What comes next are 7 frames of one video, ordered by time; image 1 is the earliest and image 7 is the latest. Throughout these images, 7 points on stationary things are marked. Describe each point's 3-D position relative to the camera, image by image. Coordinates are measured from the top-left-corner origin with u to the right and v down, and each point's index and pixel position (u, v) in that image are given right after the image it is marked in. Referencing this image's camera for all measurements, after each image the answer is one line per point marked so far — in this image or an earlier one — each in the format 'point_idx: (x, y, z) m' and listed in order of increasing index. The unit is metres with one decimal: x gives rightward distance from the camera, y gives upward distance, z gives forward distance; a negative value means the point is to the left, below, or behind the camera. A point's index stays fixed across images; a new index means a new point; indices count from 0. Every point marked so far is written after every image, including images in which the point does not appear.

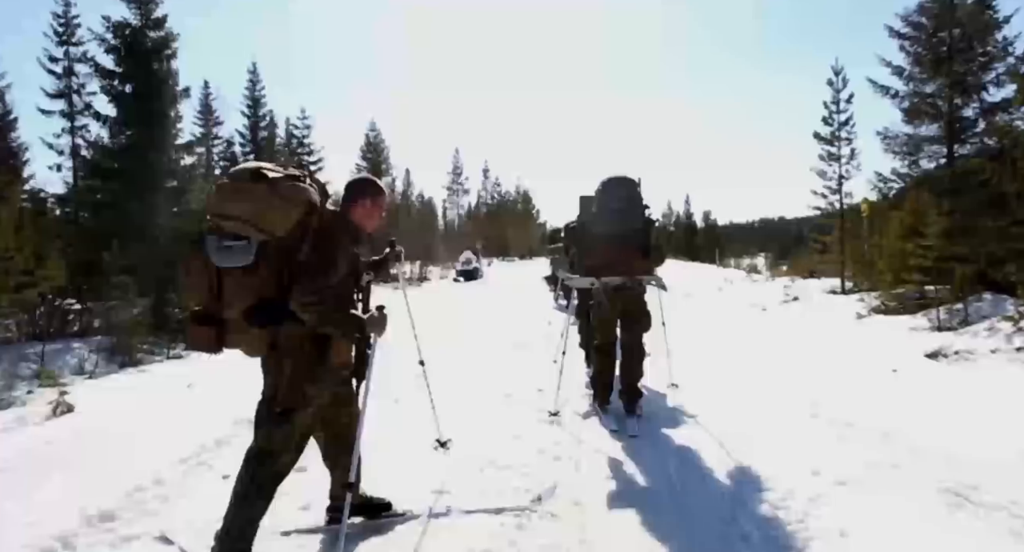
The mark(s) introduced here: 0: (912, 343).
0: (+7.1, -1.2, +10.4) m
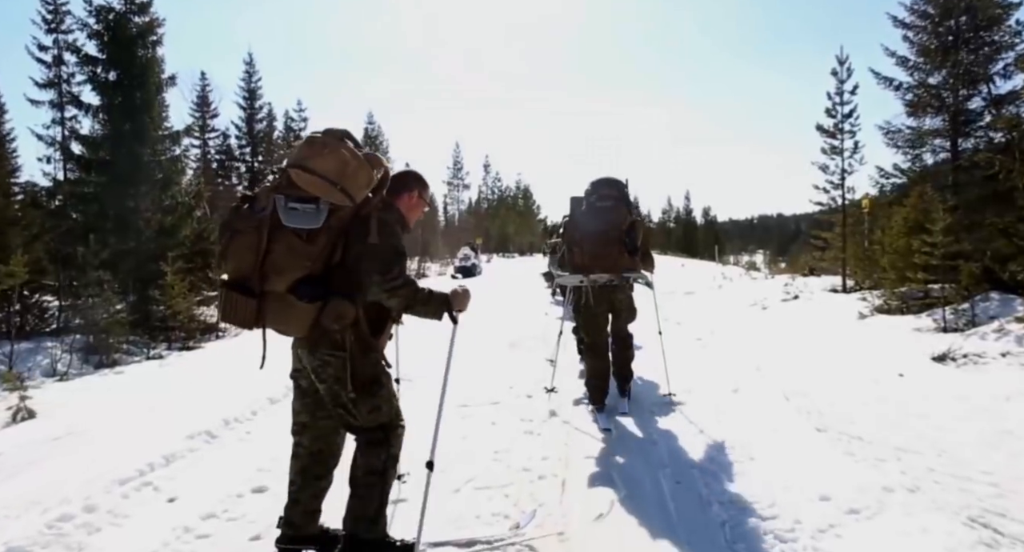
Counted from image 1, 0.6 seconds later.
0: (+6.9, -1.2, +10.0) m
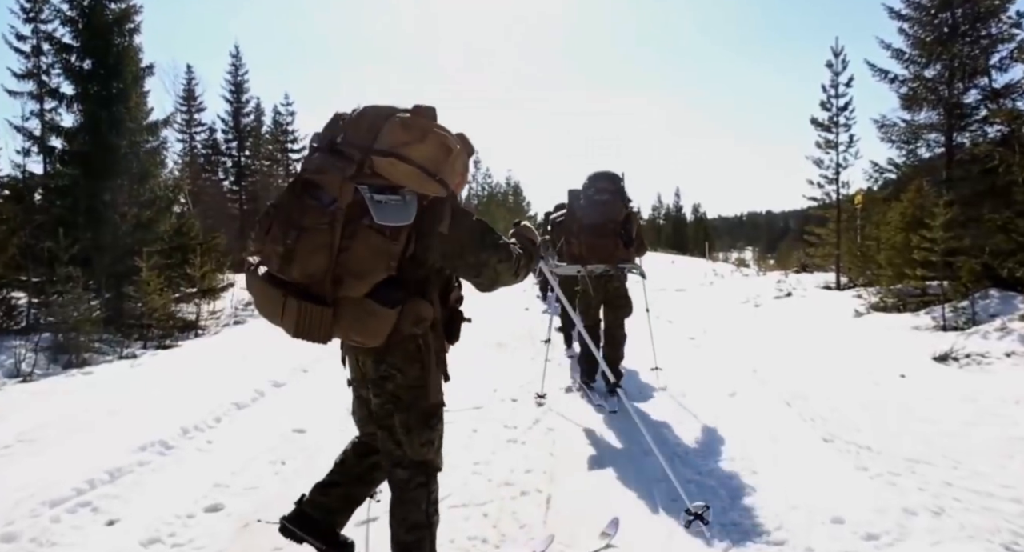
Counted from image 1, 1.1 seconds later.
0: (+6.7, -1.1, +9.7) m
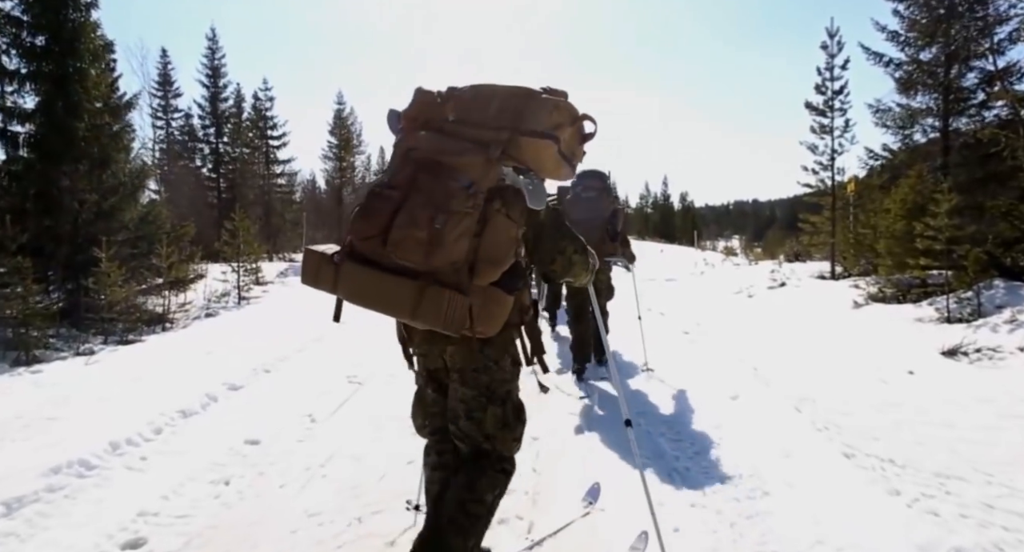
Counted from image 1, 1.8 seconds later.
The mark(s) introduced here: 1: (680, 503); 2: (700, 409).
0: (+6.4, -1.0, +9.2) m
1: (+1.1, -1.5, +3.9) m
2: (+1.9, -1.3, +5.8) m
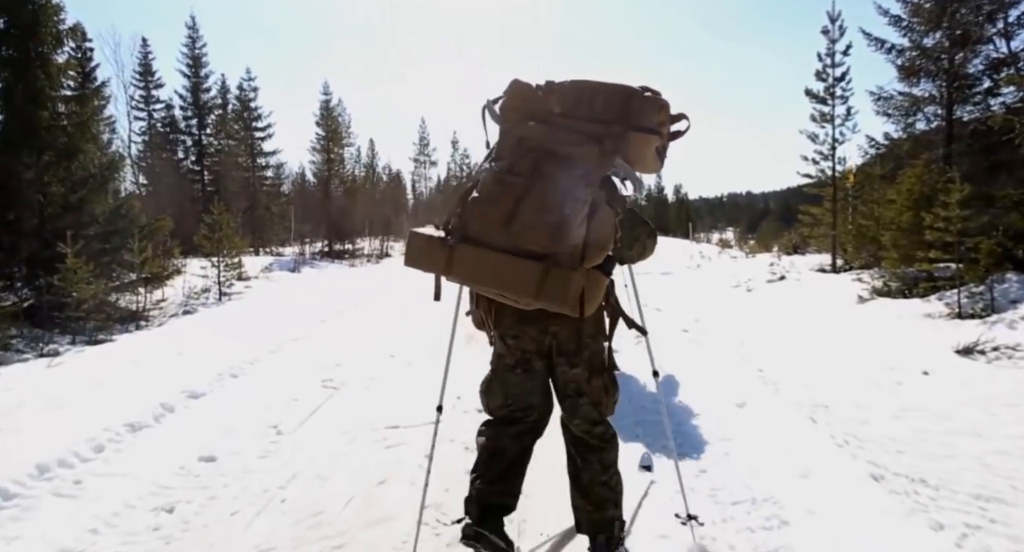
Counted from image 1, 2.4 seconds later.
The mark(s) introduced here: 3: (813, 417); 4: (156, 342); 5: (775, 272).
0: (+6.3, -0.9, +8.7) m
1: (+1.0, -1.5, +3.4) m
2: (+1.7, -1.3, +5.2) m
3: (+2.7, -1.3, +5.2) m
4: (-7.1, -1.3, +11.6) m
5: (+7.2, +0.1, +16.1) m
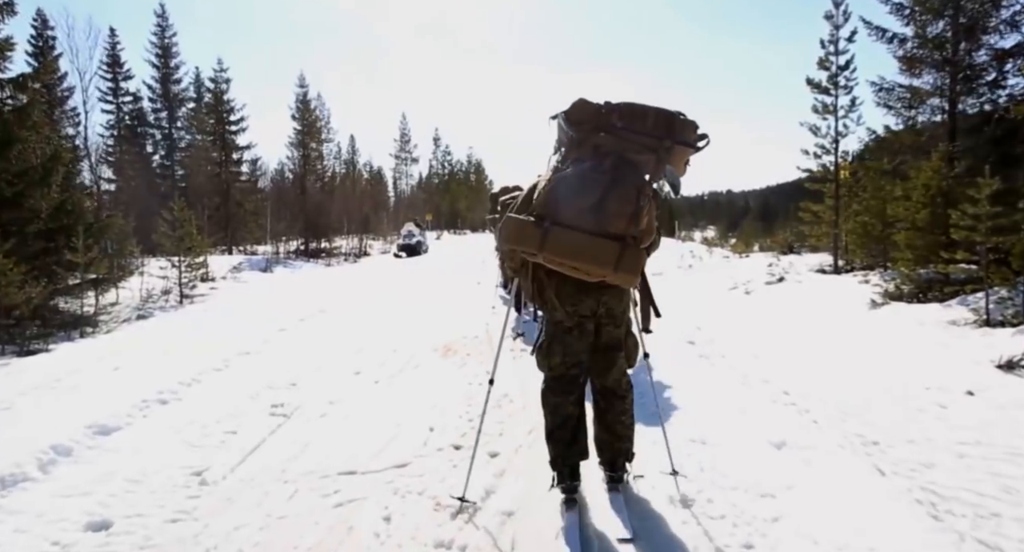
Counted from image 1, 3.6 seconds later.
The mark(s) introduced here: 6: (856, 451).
0: (+6.0, -0.9, +7.8) m
1: (+0.9, -1.6, +2.3) m
2: (+1.6, -1.4, +4.2) m
3: (+2.6, -1.3, +4.2) m
4: (-7.4, -1.4, +10.3) m
5: (+6.8, +0.1, +15.2) m
6: (+2.6, -1.3, +4.5) m
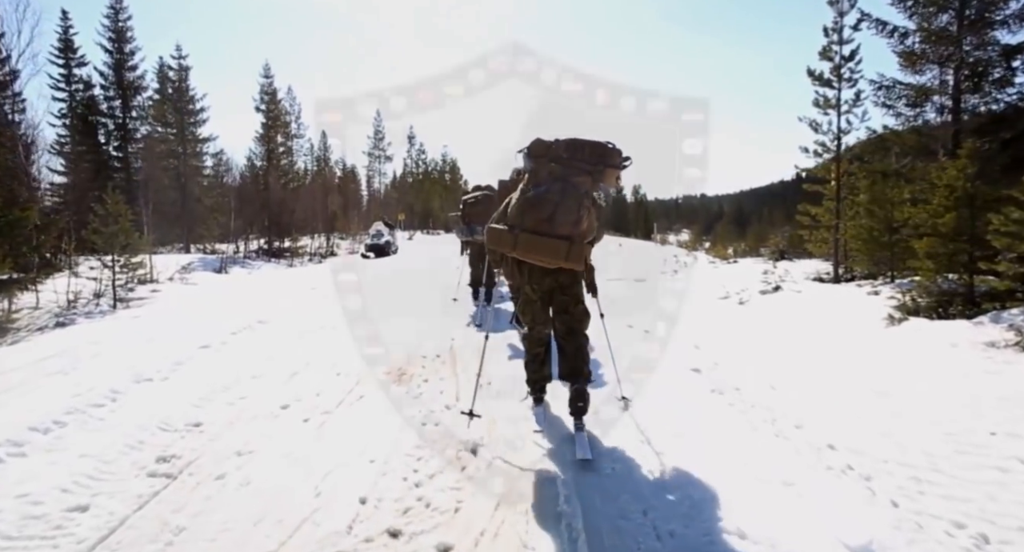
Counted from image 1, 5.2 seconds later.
0: (+5.7, -1.1, +6.6) m
1: (+0.8, -1.7, +0.9) m
2: (+1.4, -1.5, +2.8) m
3: (+2.3, -1.5, +2.8) m
4: (-7.9, -1.4, +8.5) m
5: (+6.1, -0.1, +14.0) m
6: (+2.4, -1.4, +3.1) m
